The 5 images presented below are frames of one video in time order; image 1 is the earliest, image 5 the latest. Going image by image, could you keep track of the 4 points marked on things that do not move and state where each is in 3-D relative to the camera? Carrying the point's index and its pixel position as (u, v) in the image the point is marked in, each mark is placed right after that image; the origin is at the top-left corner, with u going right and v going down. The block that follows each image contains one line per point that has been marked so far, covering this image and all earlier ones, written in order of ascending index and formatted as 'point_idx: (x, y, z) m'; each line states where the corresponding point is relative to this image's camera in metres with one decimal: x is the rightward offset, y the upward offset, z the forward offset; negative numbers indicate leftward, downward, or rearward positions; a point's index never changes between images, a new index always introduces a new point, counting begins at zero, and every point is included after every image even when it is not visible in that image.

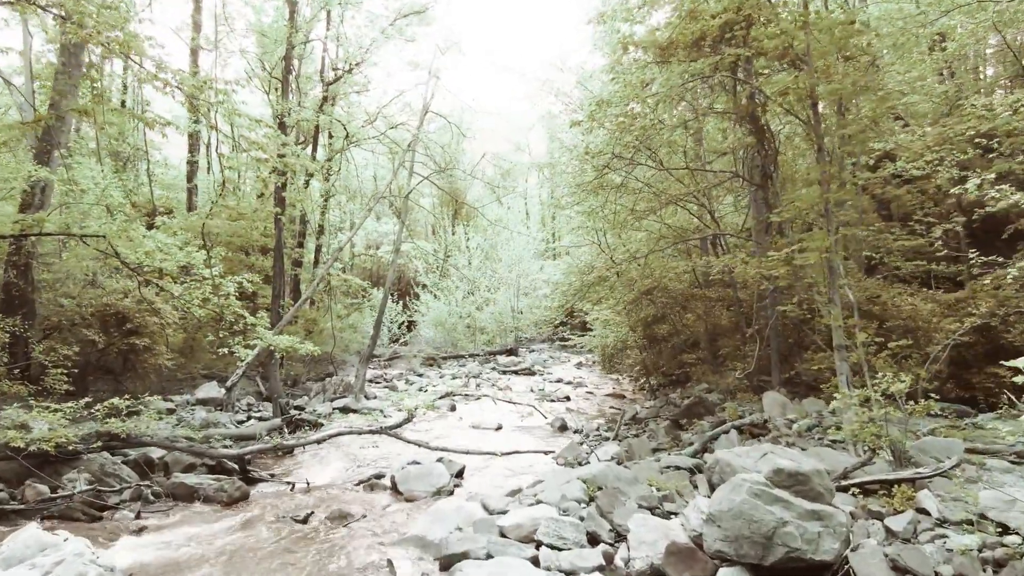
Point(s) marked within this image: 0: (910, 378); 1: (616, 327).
0: (+3.2, -0.7, +4.0) m
1: (+2.3, -0.8, +11.0) m
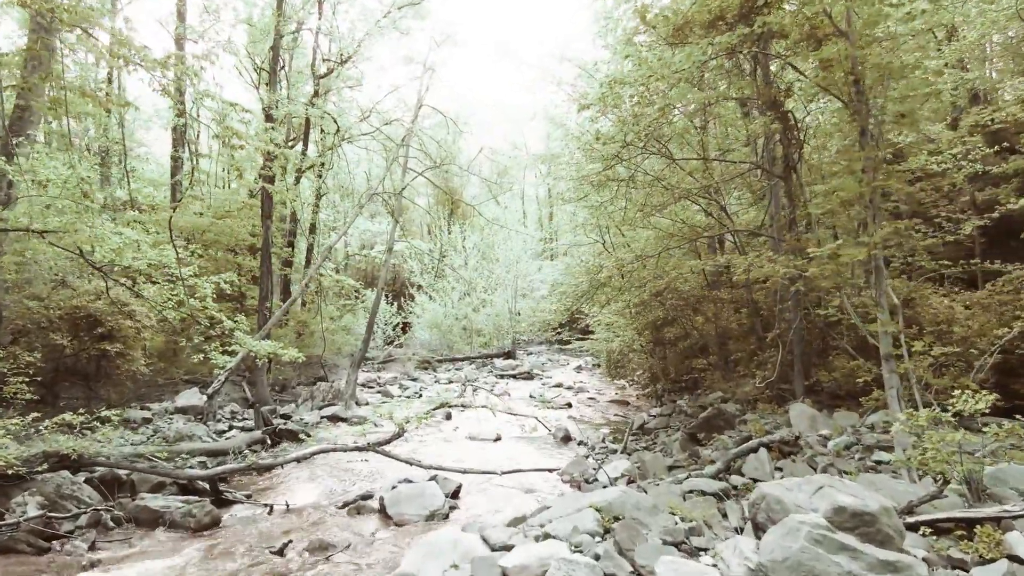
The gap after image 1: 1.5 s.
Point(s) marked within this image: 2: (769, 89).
0: (+3.2, -0.7, +3.4) m
1: (+2.2, -0.9, +10.4) m
2: (+3.3, +2.6, +6.6) m
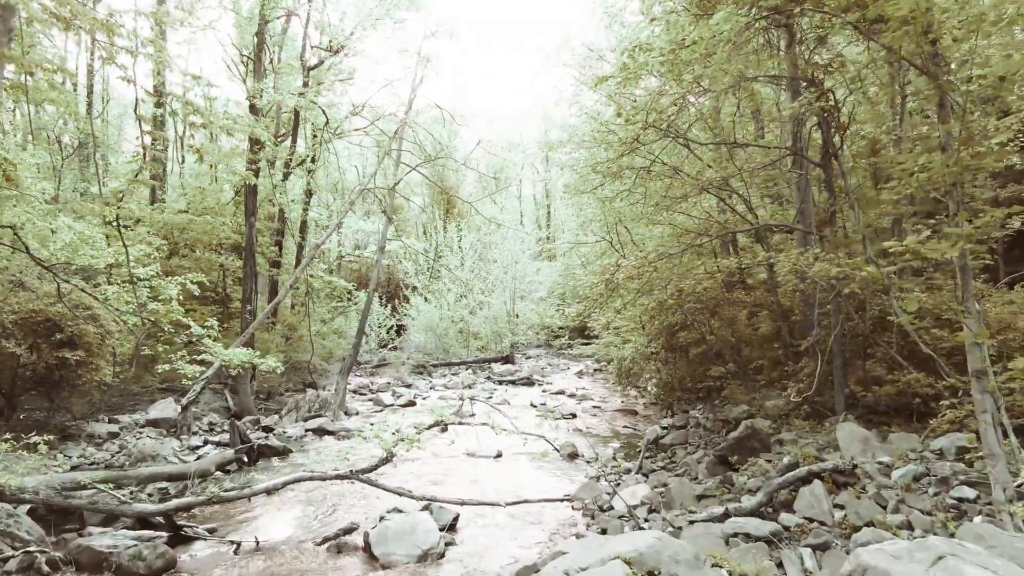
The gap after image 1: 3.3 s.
0: (+3.3, -0.7, +2.7) m
1: (+2.3, -0.9, +9.6) m
2: (+3.4, +2.5, +5.8) m
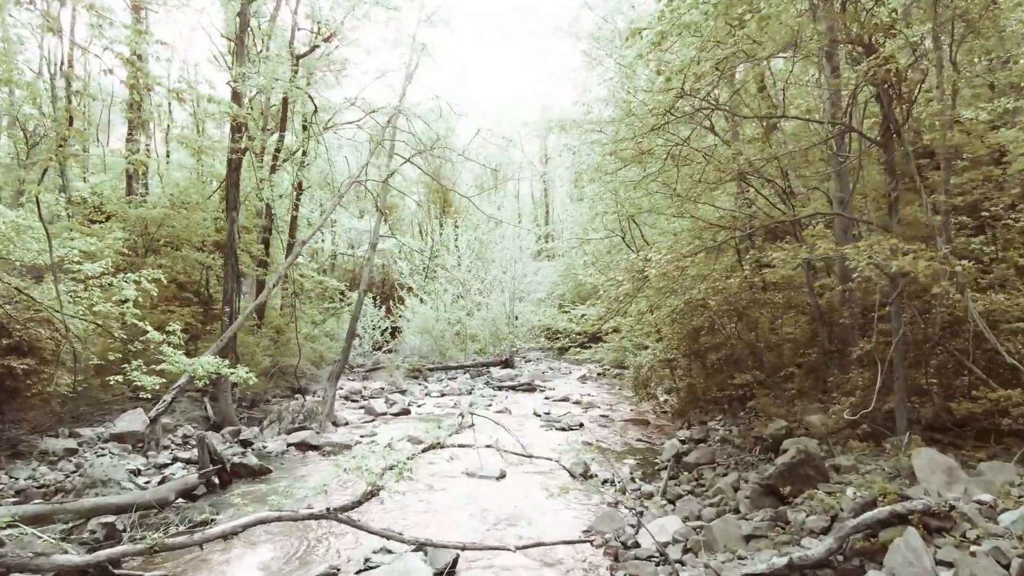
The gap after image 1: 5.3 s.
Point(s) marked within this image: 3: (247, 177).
0: (+3.4, -0.7, +1.8) m
1: (+2.3, -0.9, +8.7) m
2: (+3.5, +2.6, +5.0) m
3: (-7.0, +2.9, +13.4) m
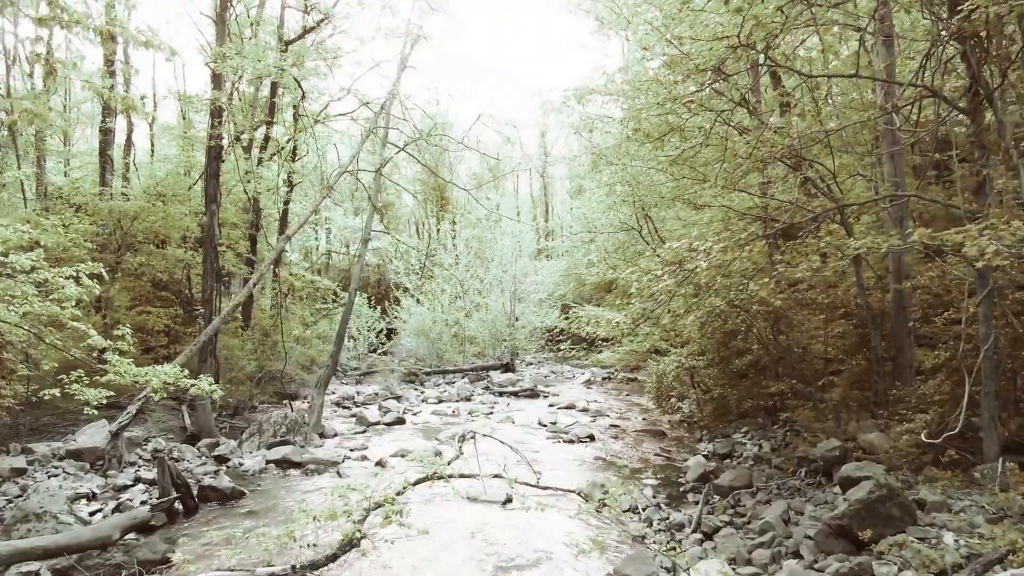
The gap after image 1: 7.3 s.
0: (+3.5, -0.7, +0.9) m
1: (+2.4, -0.9, +7.9) m
2: (+3.6, +2.6, +4.1) m
3: (-6.9, +3.0, +12.5) m
